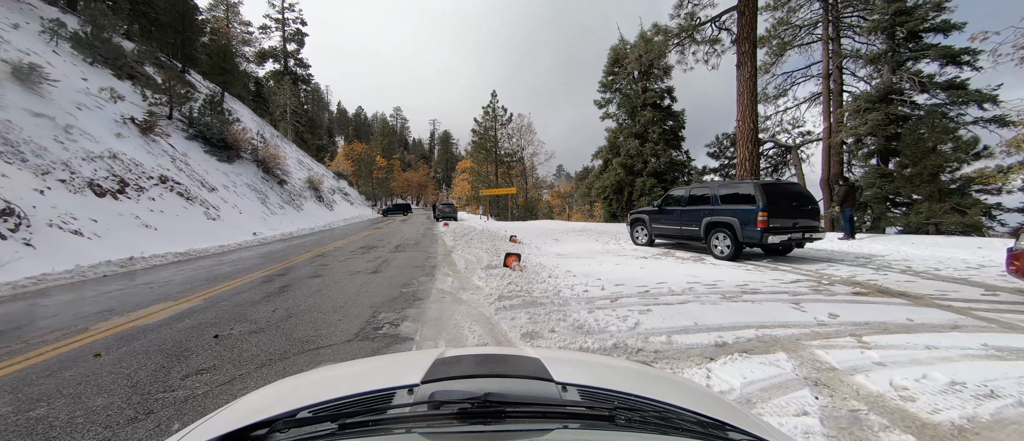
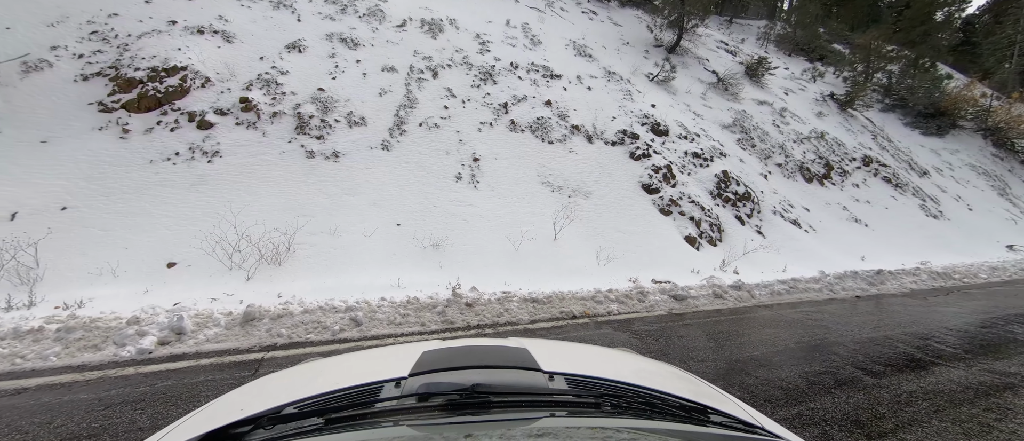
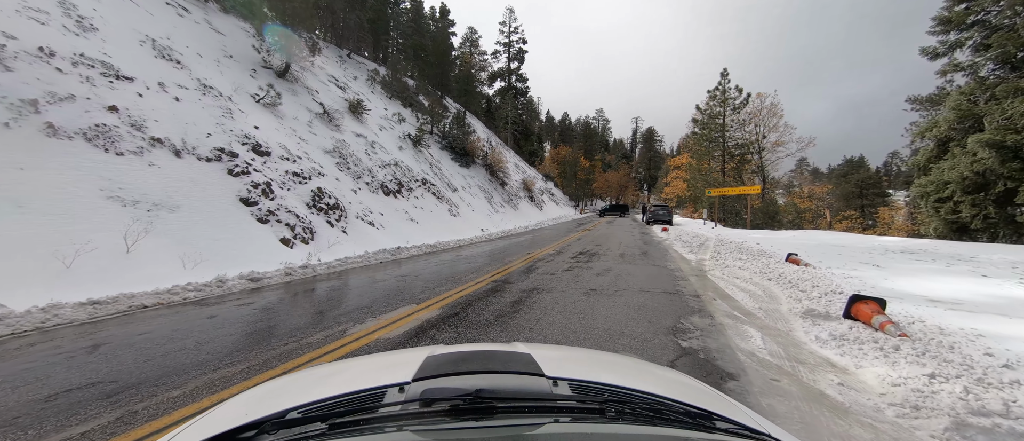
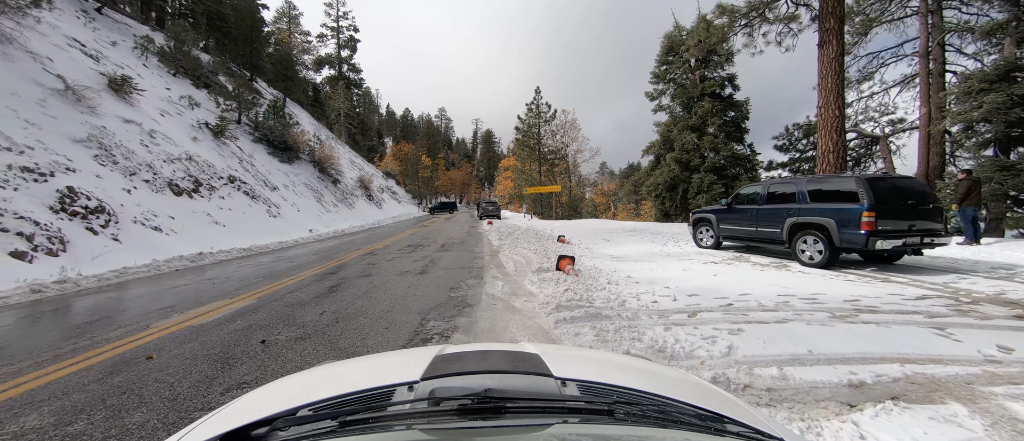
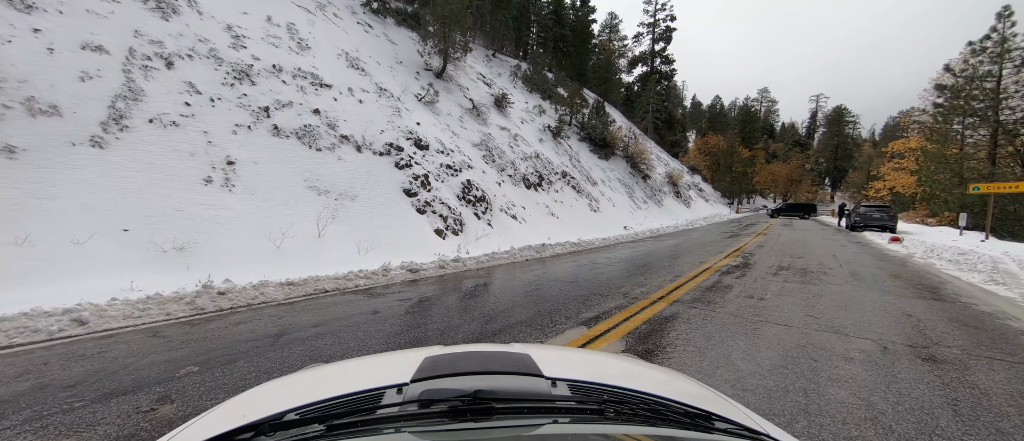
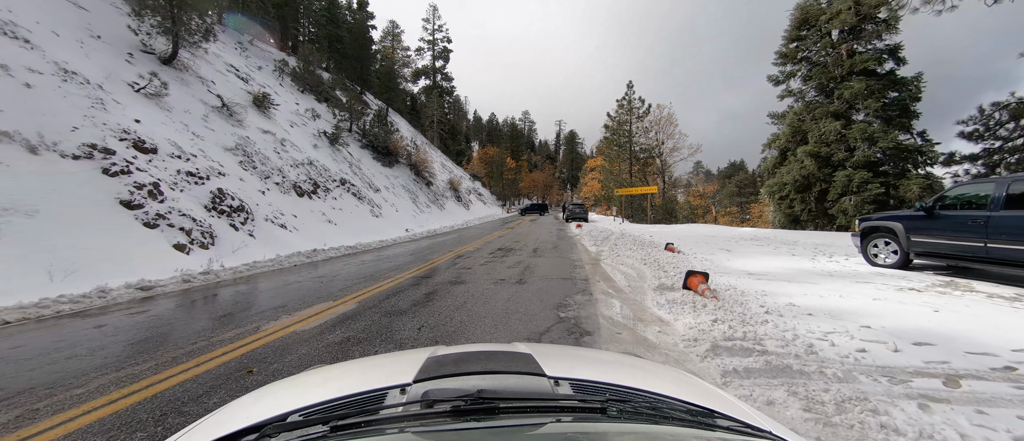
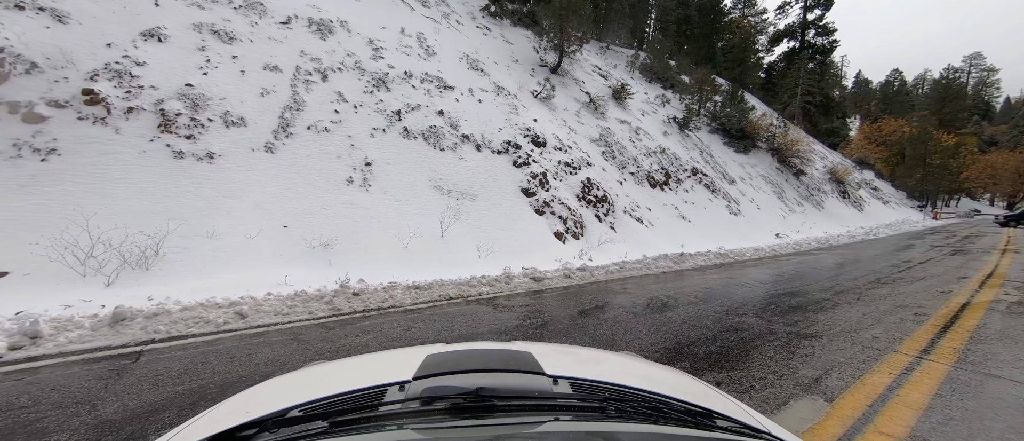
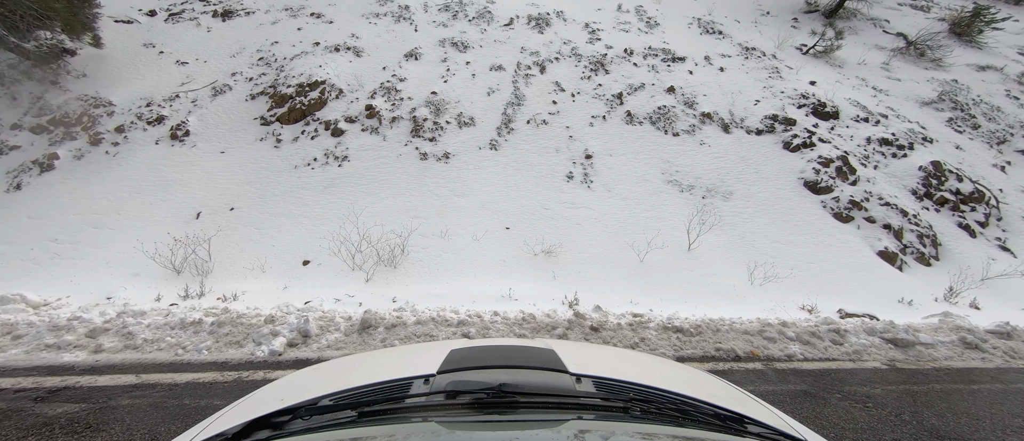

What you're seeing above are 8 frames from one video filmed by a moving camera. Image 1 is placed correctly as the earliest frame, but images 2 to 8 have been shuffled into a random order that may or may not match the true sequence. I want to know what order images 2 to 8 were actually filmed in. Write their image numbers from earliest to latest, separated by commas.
4, 6, 3, 5, 7, 2, 8
